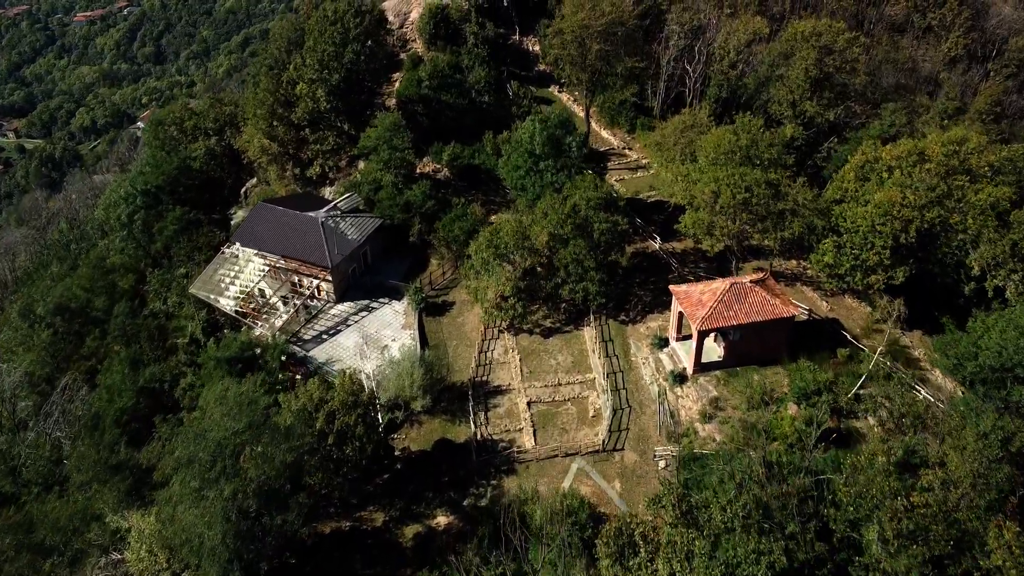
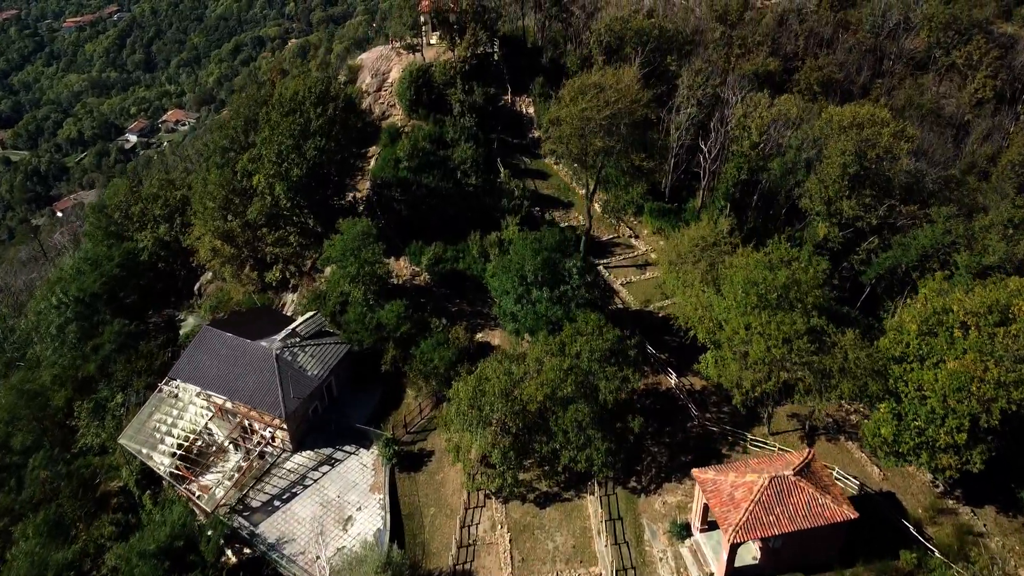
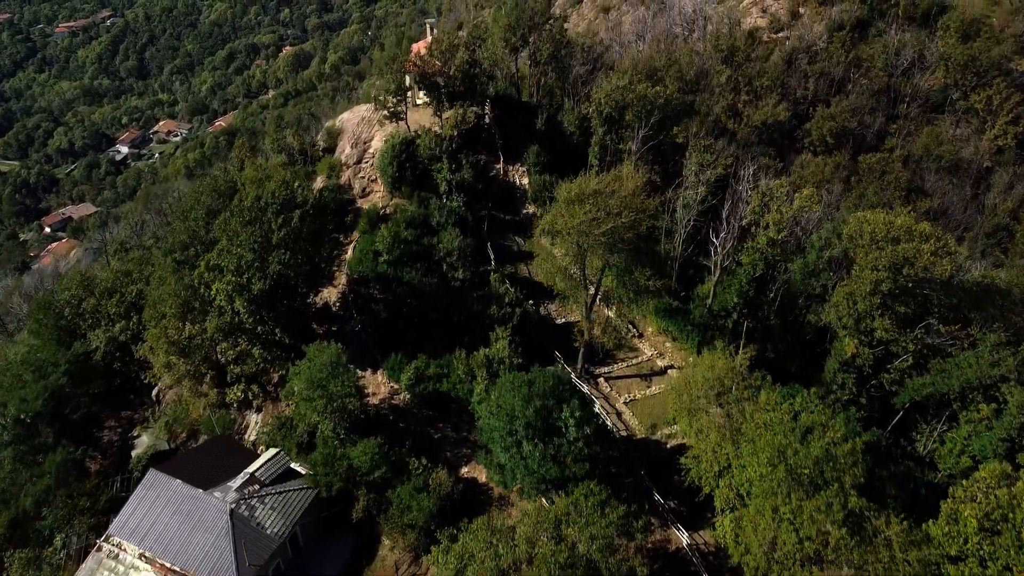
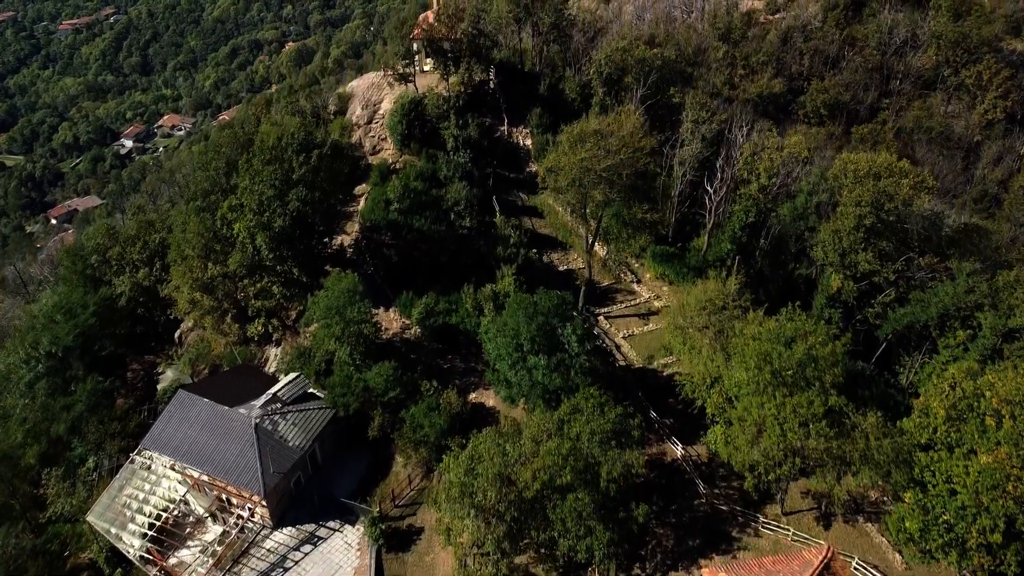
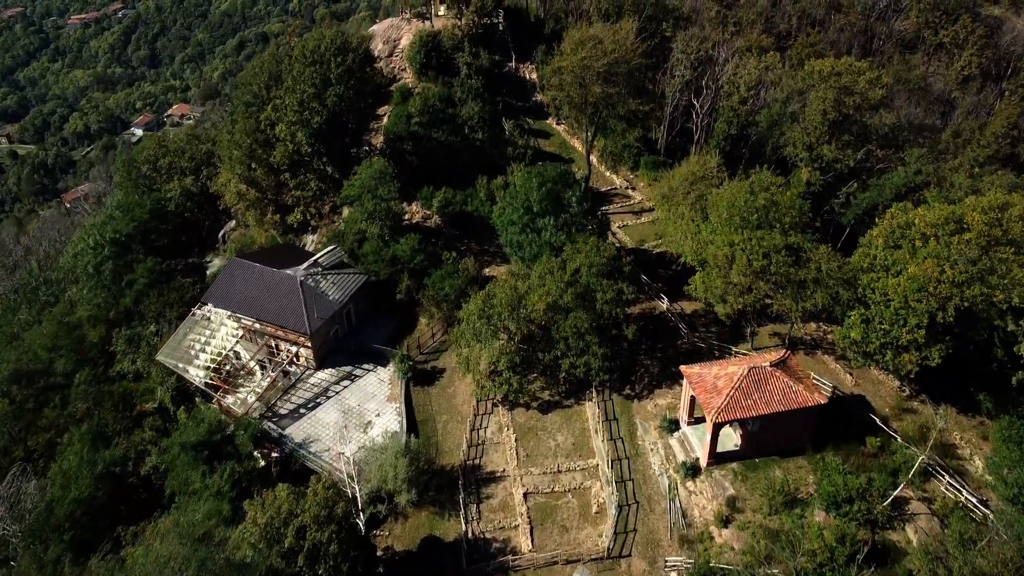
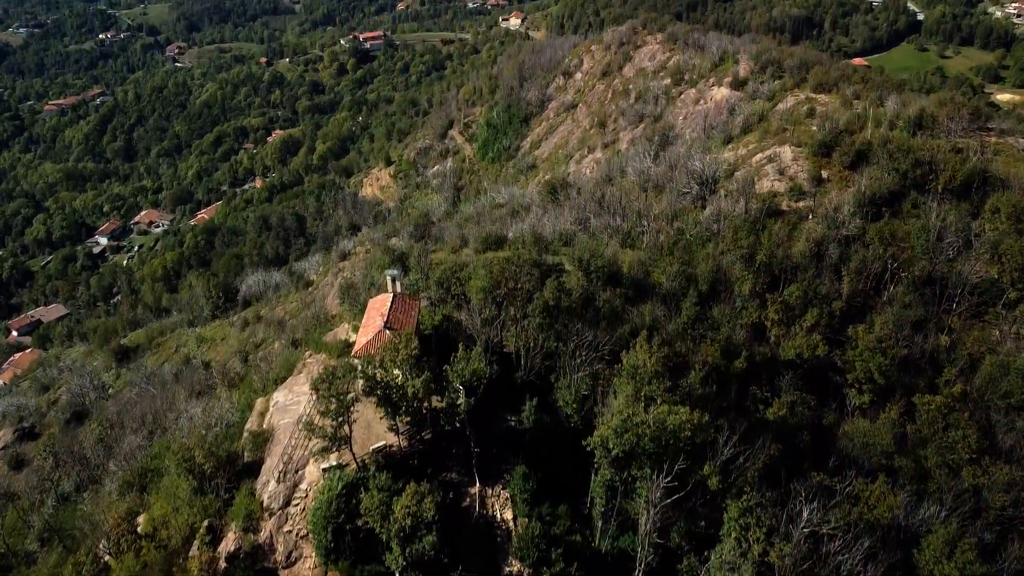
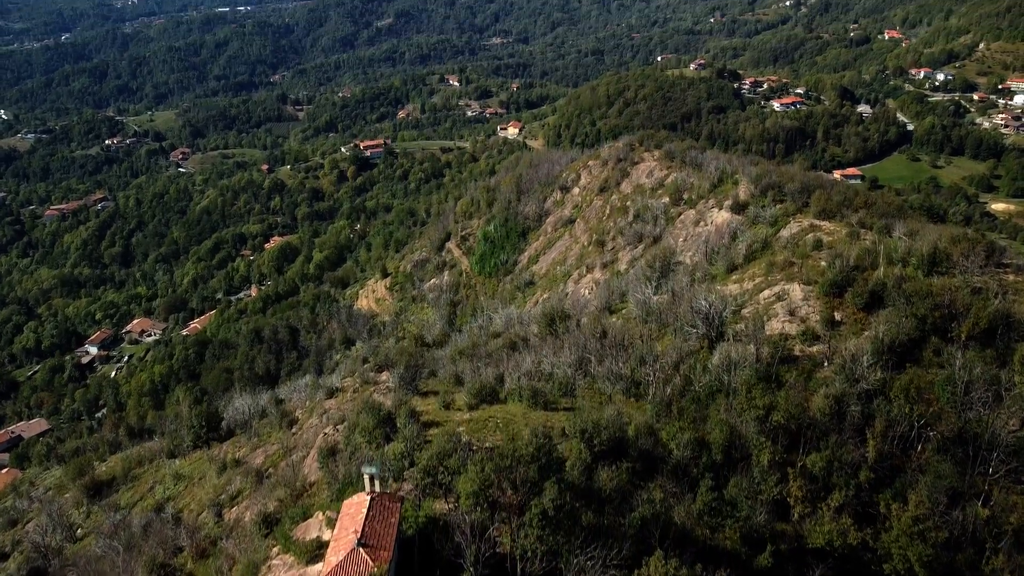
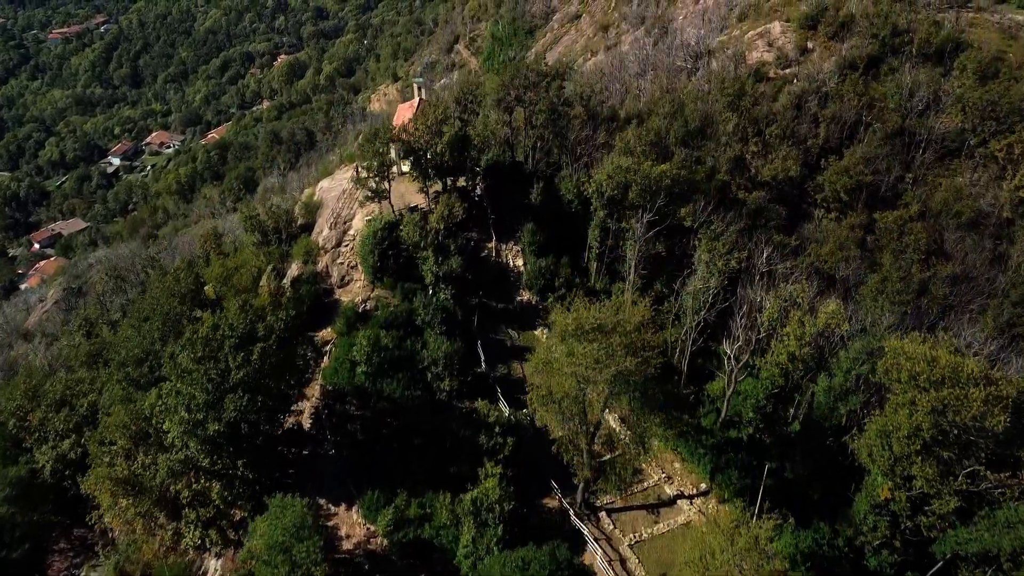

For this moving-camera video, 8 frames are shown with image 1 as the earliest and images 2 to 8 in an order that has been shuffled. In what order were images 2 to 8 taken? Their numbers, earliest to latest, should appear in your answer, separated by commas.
5, 2, 4, 3, 8, 6, 7
